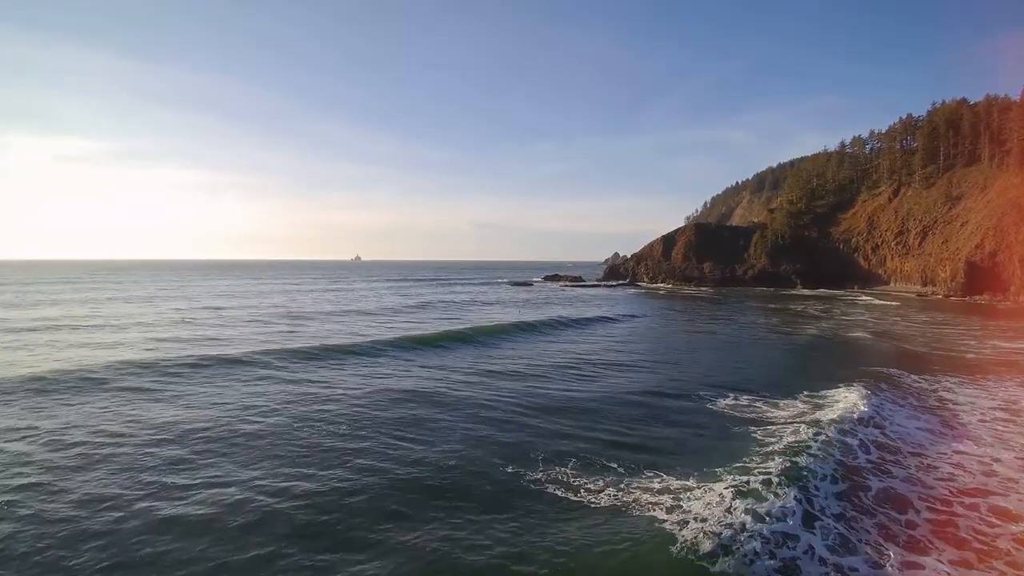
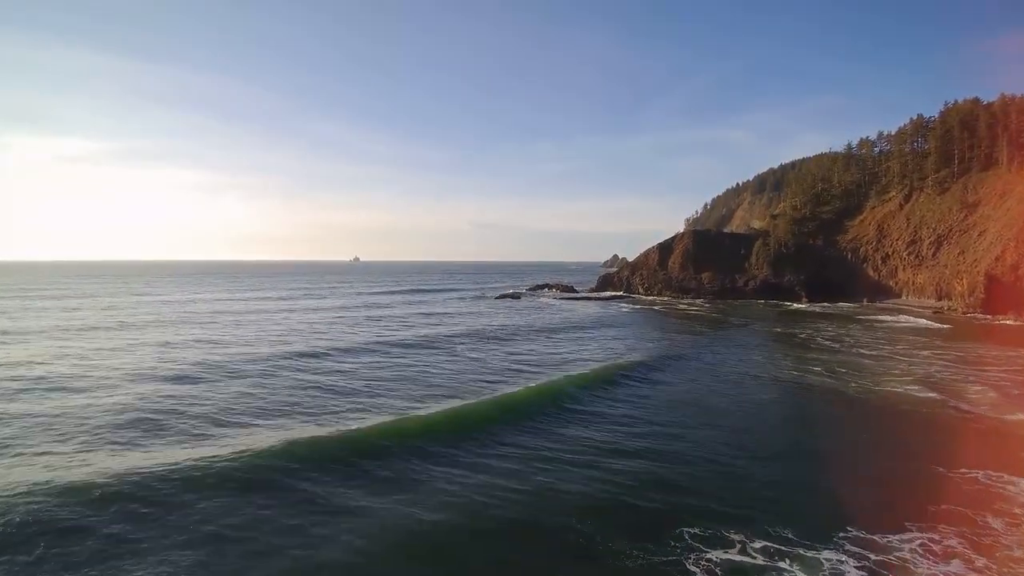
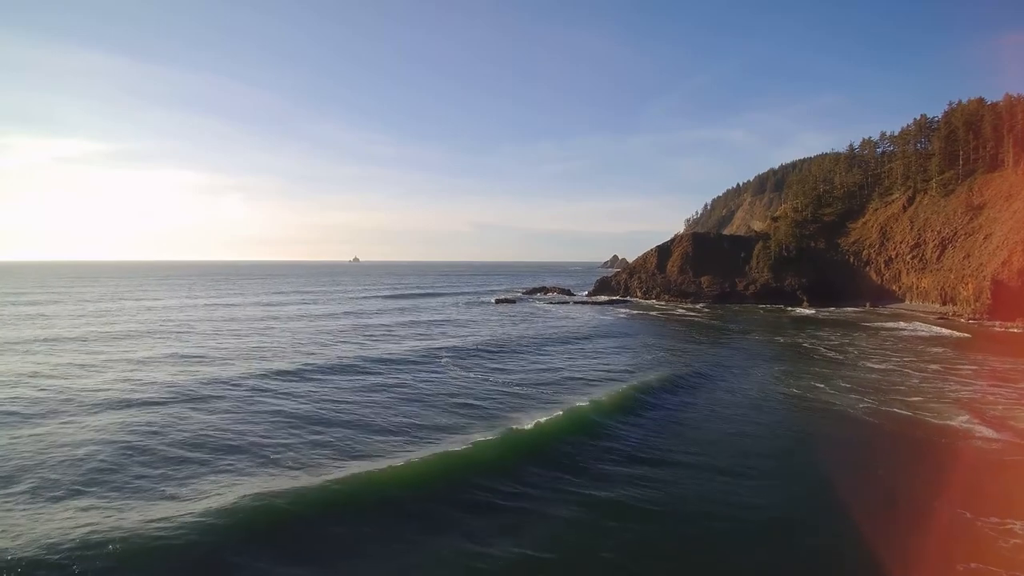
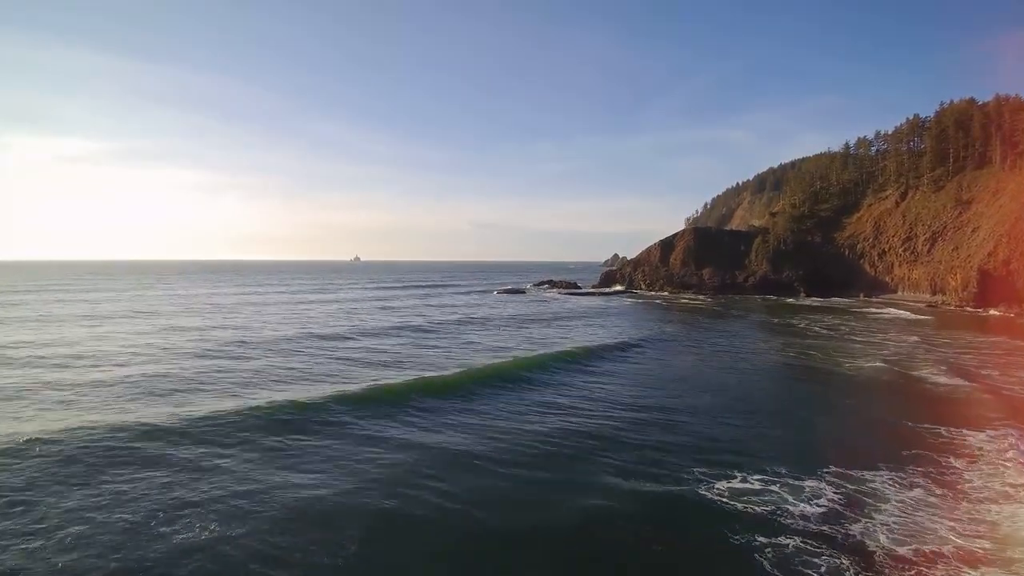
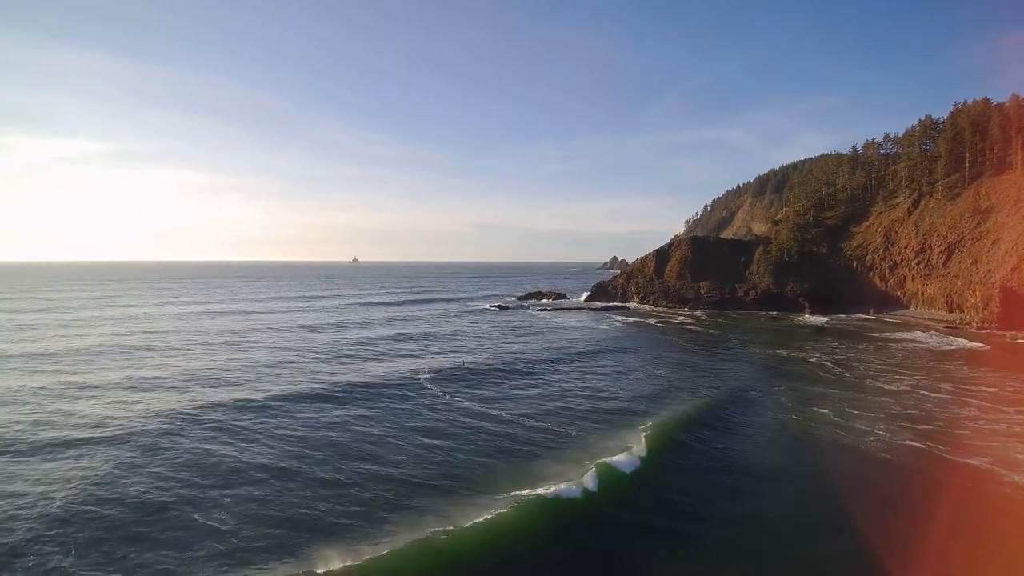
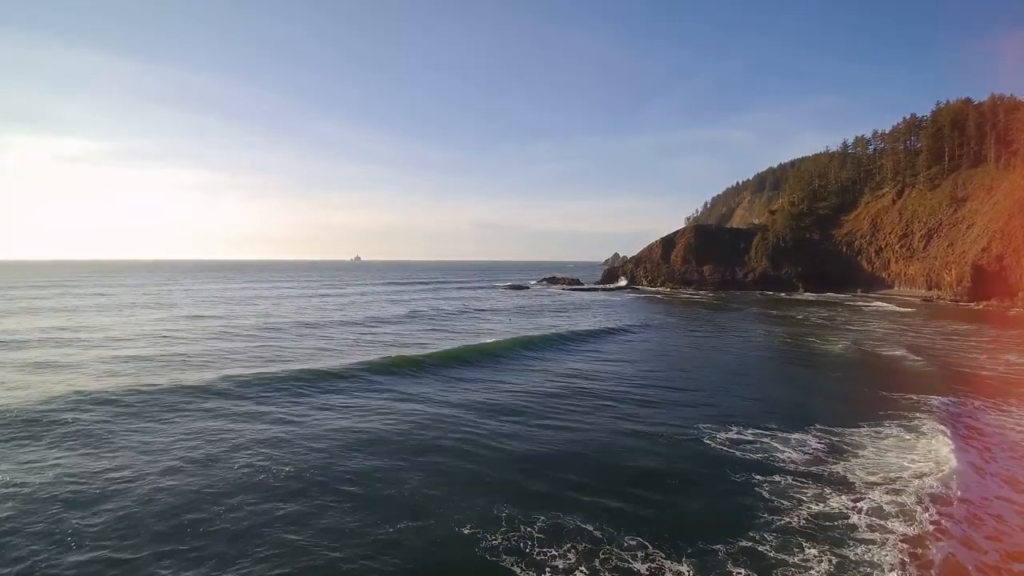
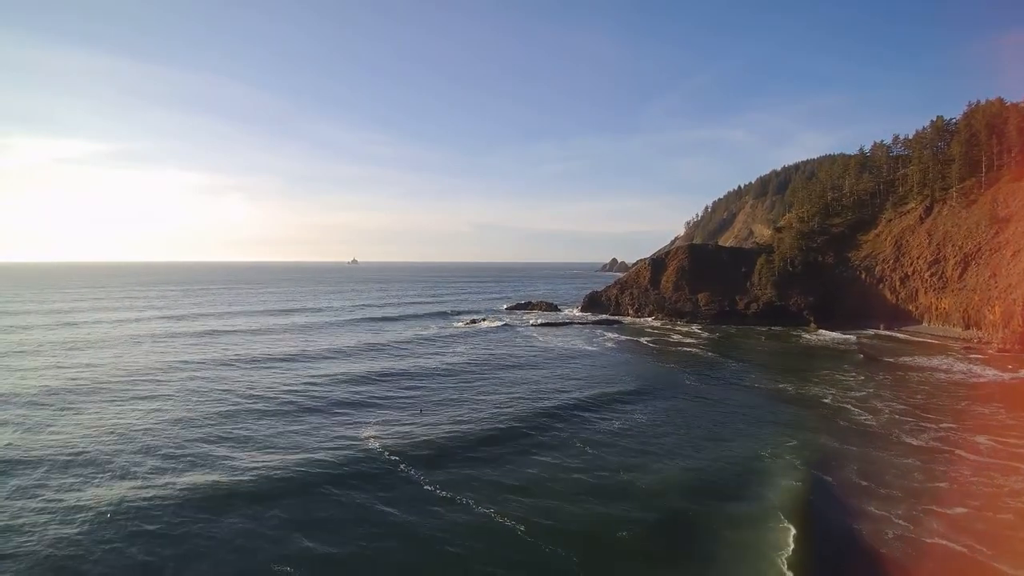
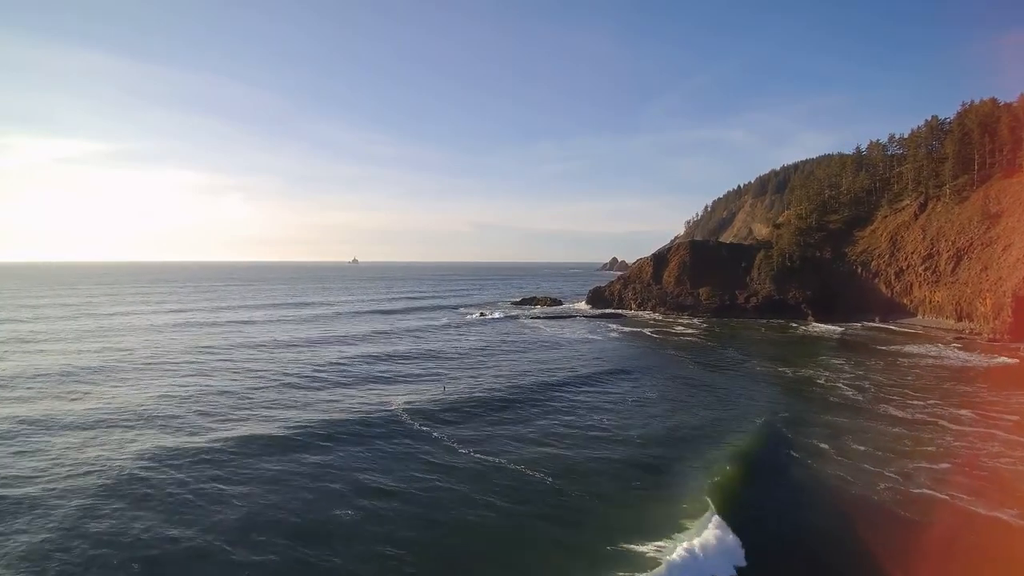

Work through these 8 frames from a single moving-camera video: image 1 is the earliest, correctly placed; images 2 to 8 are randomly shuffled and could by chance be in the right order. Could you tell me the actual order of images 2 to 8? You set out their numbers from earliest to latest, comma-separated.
6, 4, 2, 3, 5, 8, 7
